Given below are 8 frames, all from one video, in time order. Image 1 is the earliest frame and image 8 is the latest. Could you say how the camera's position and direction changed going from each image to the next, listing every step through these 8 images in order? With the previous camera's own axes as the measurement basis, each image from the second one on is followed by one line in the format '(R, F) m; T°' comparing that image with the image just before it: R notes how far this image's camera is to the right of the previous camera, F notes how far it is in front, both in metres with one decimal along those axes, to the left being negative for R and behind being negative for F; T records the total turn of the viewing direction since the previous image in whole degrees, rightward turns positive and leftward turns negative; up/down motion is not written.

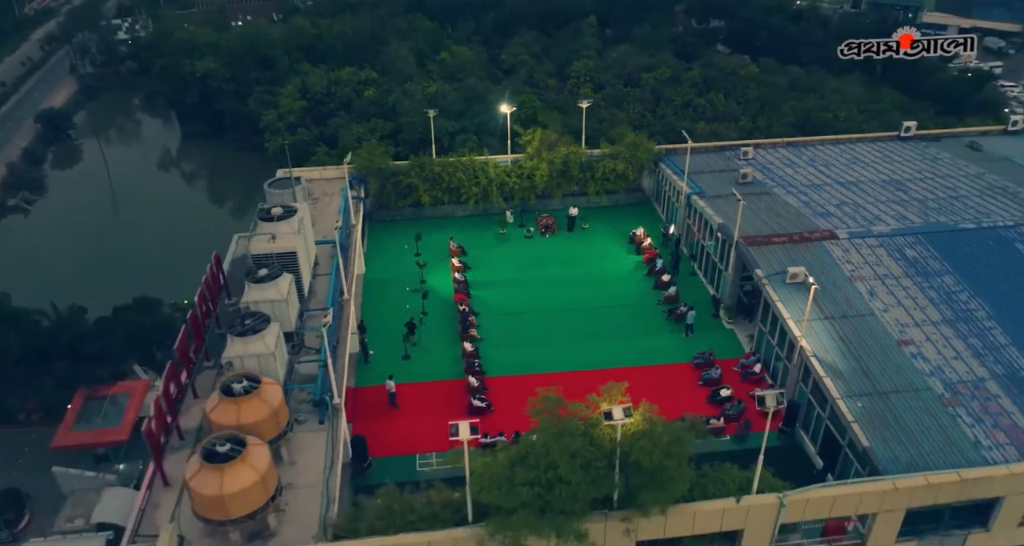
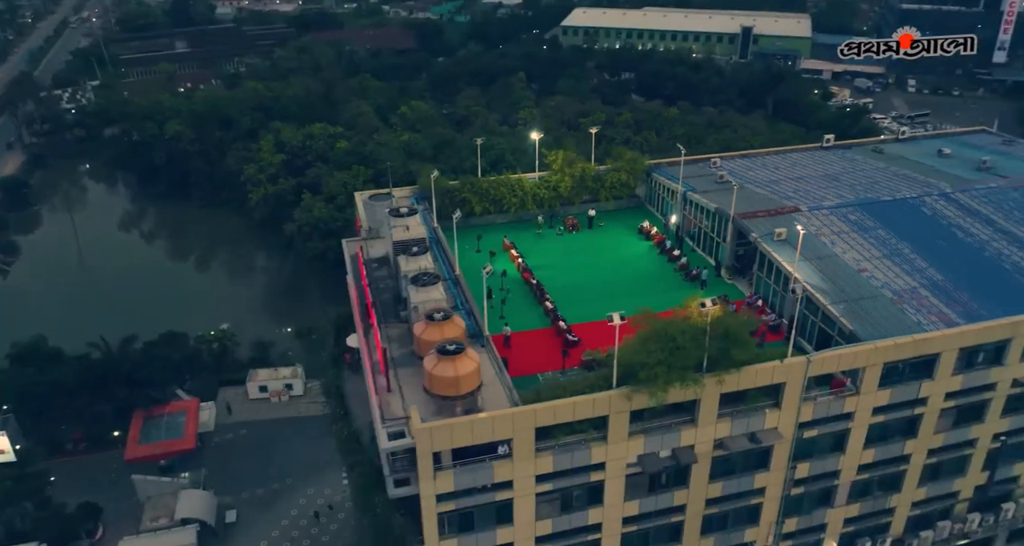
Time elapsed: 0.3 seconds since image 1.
(+1.0, -2.4) m; -3°
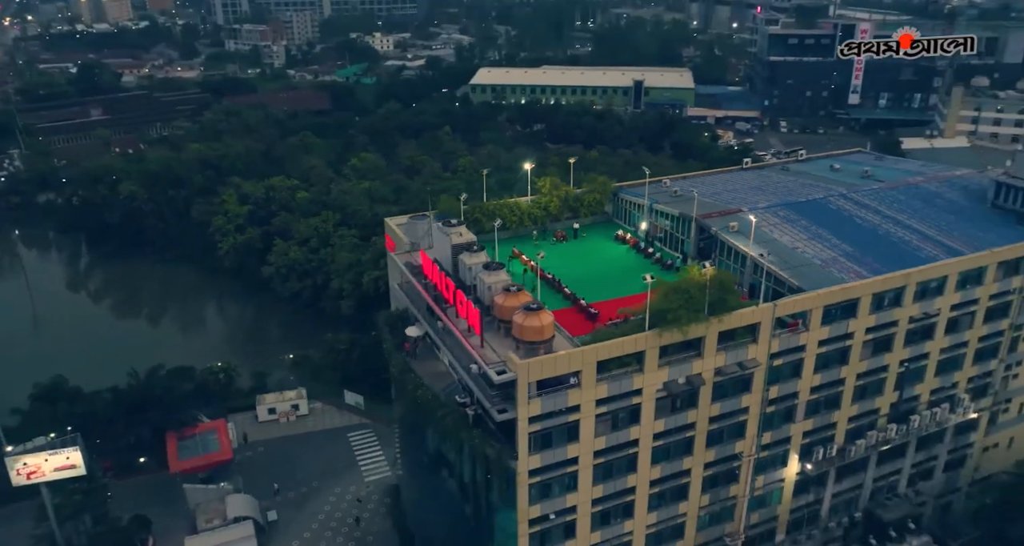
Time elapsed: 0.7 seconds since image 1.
(-4.6, -5.4) m; +8°
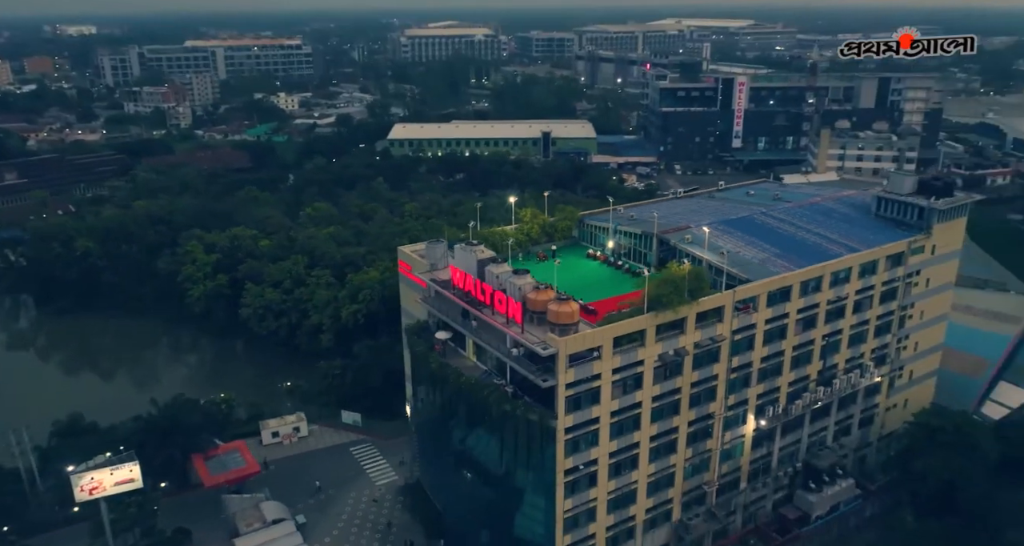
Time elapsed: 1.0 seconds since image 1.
(-4.9, -5.7) m; +8°
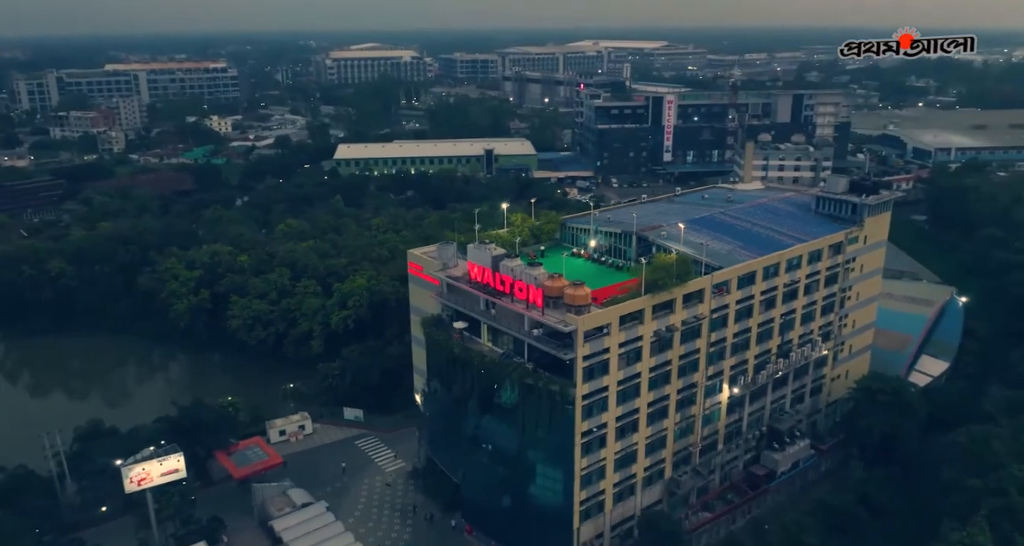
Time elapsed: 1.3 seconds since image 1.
(-4.0, -4.3) m; +6°
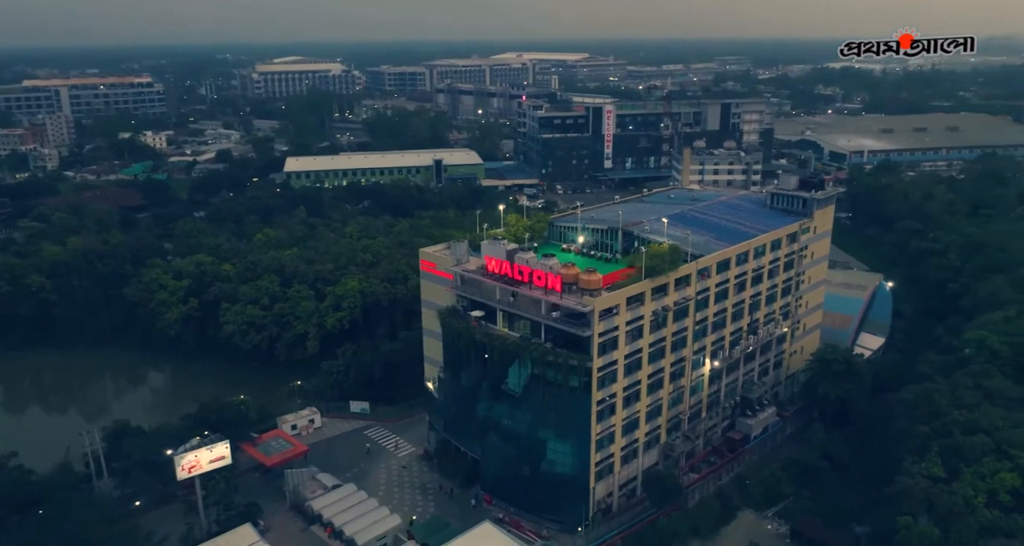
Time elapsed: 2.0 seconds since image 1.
(-4.5, -4.1) m; +6°
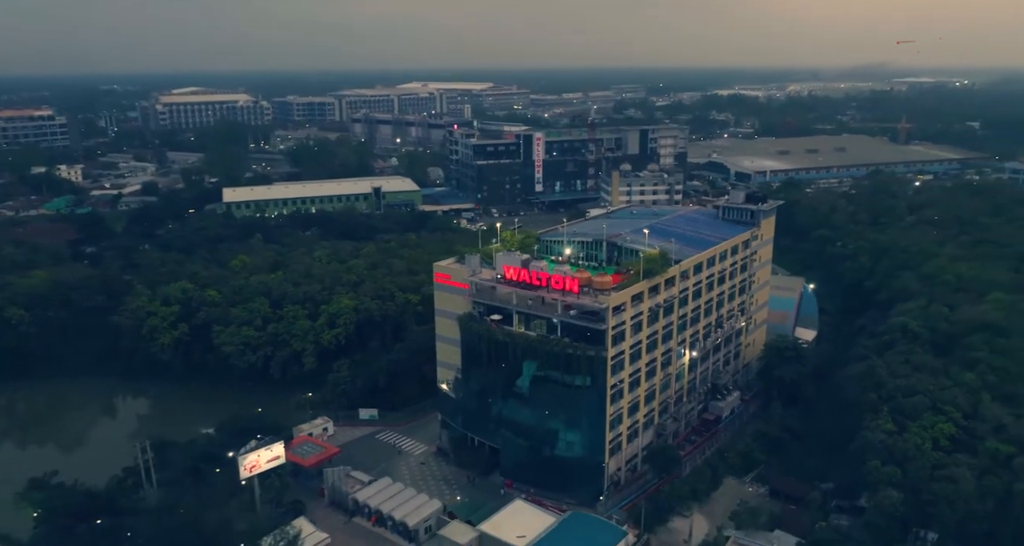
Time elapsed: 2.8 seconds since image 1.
(-6.6, -5.2) m; +7°
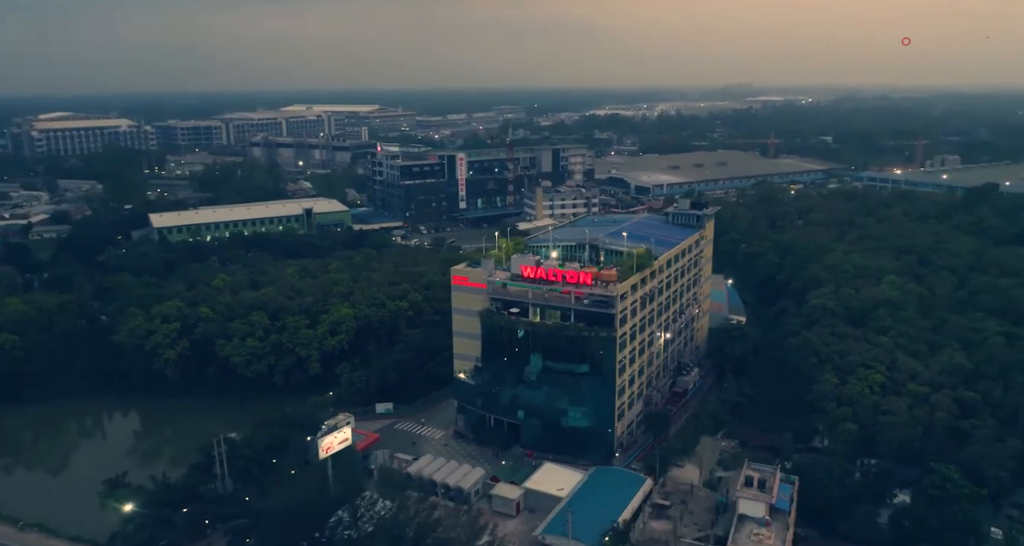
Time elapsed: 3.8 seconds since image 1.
(-9.6, -7.3) m; +9°
